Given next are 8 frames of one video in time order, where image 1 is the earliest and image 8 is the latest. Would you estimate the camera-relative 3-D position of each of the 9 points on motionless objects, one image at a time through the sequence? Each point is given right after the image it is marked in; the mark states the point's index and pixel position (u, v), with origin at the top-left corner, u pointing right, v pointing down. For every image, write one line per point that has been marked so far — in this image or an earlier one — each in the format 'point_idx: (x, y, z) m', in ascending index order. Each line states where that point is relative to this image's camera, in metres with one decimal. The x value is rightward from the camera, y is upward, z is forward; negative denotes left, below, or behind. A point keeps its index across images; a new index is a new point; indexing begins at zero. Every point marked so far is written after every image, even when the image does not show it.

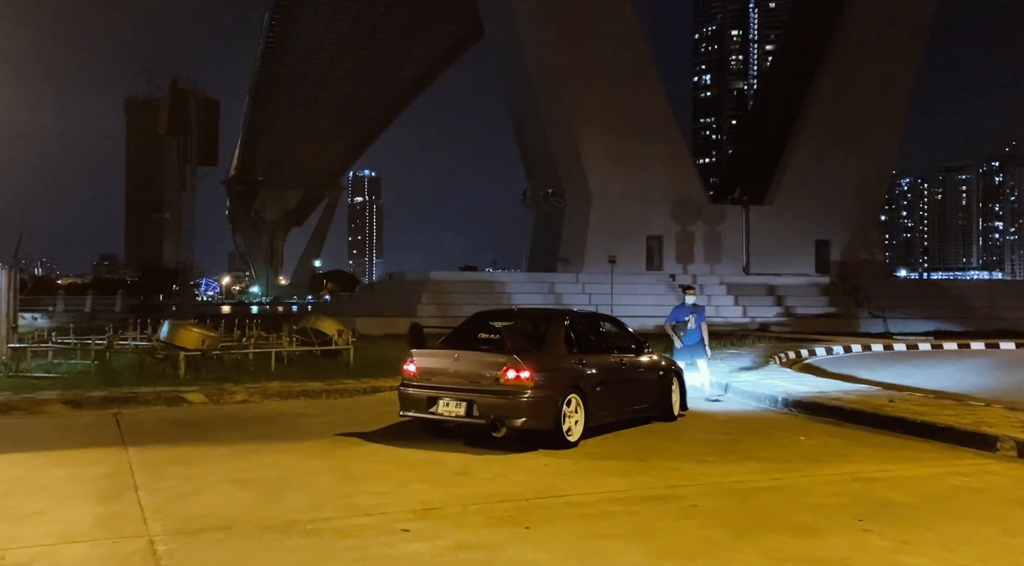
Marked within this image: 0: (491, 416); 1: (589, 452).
0: (-0.2, -1.4, +9.1) m
1: (+0.8, -1.8, +9.2) m
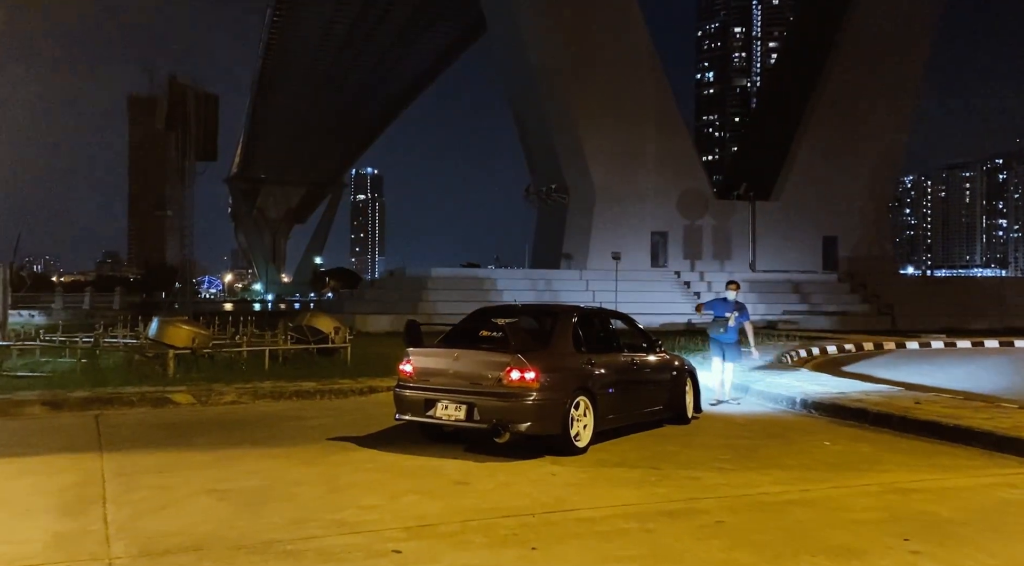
0: (-0.2, -1.3, +8.4) m
1: (+0.8, -1.7, +8.5) m
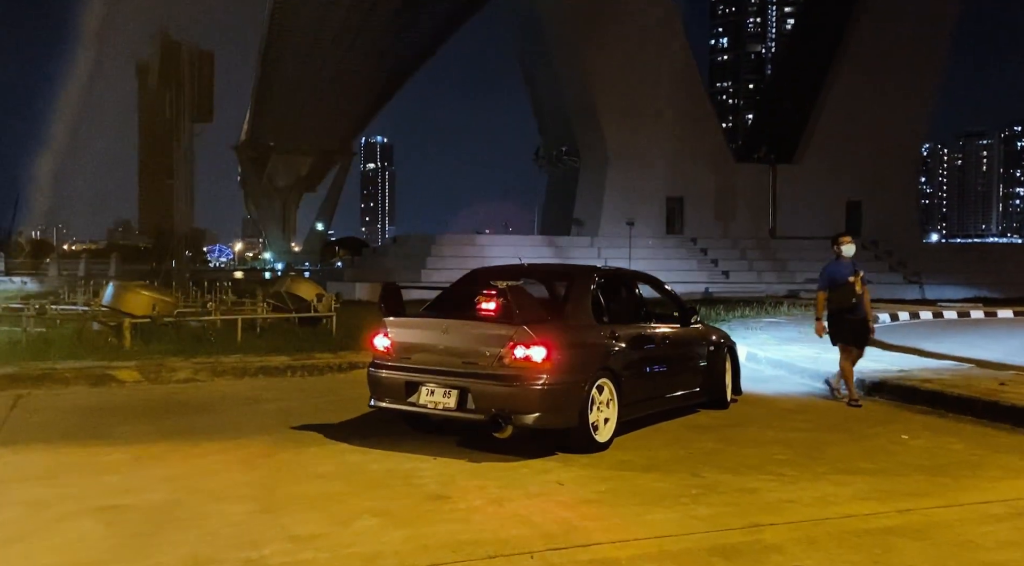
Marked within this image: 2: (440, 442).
0: (-0.2, -1.0, +6.5) m
1: (+0.8, -1.4, +6.6) m
2: (-0.6, -1.3, +7.1) m
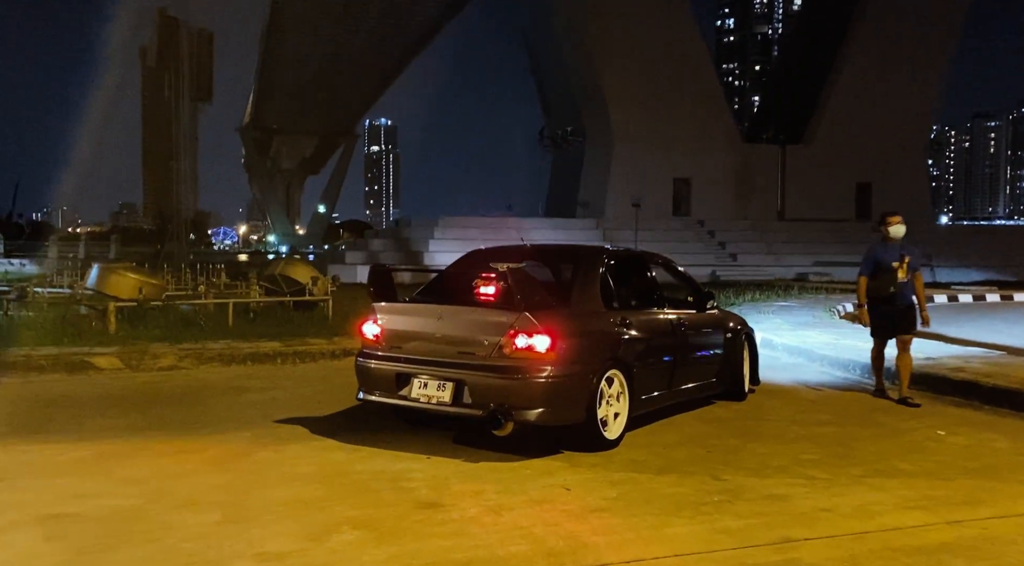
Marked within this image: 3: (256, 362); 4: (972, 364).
0: (-0.2, -0.8, +5.9) m
1: (+0.8, -1.2, +6.0) m
2: (-0.6, -1.2, +6.5) m
3: (-3.2, -1.0, +10.7) m
4: (+5.1, -0.9, +9.7) m
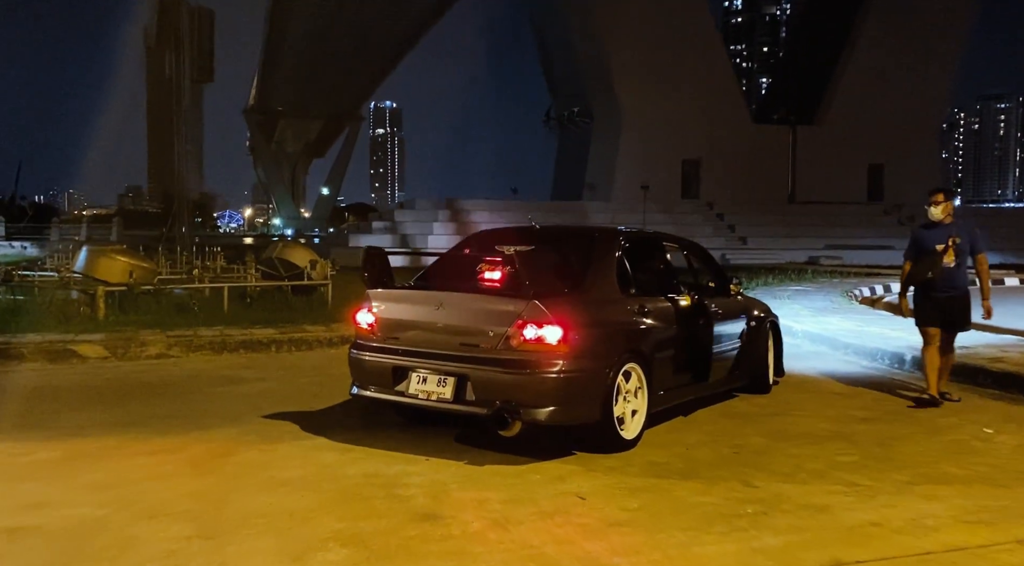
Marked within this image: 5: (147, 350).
0: (-0.1, -0.7, +5.4) m
1: (+0.9, -1.1, +5.5) m
2: (-0.5, -1.1, +6.0) m
3: (-3.1, -0.8, +10.1) m
4: (+5.2, -0.7, +9.1) m
5: (-4.1, -0.8, +9.6) m
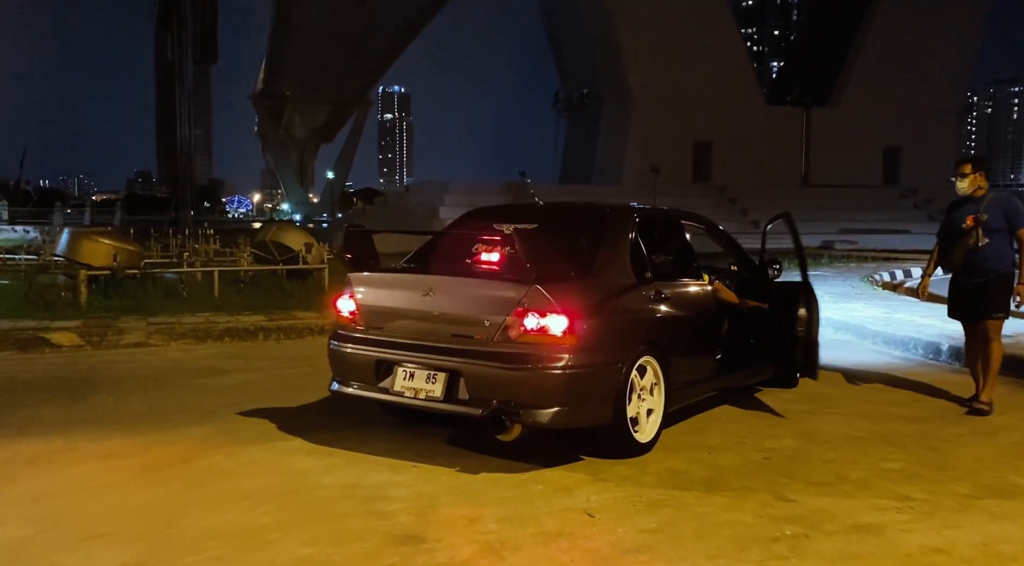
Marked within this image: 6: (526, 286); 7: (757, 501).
0: (-0.1, -0.7, +4.7) m
1: (+0.9, -1.0, +4.8) m
2: (-0.5, -1.0, +5.3) m
3: (-3.1, -0.6, +9.5) m
4: (+5.2, -0.6, +8.3) m
5: (-4.0, -0.6, +9.0) m
6: (+0.1, 0.0, +4.7) m
7: (+1.2, -1.1, +4.3) m
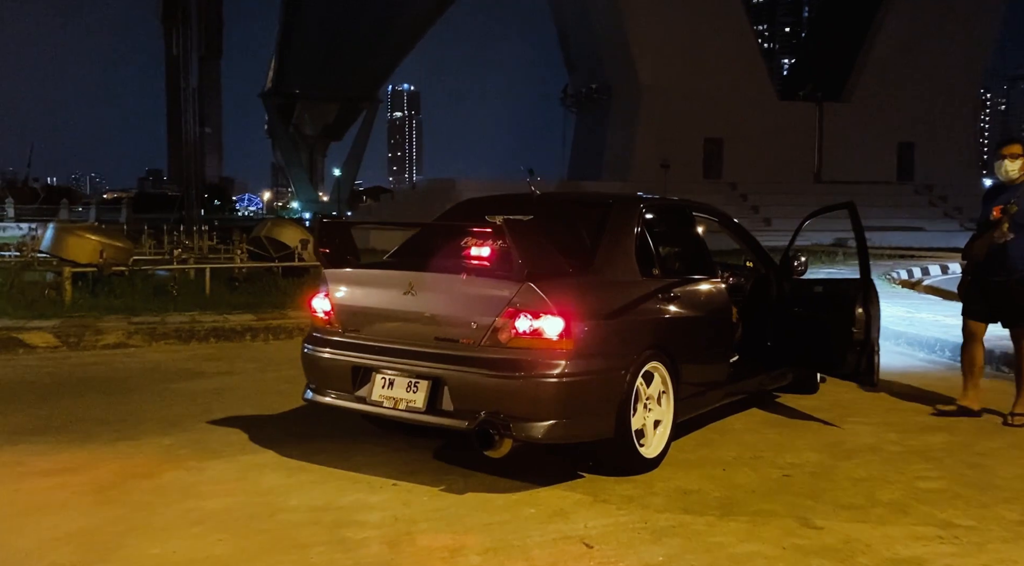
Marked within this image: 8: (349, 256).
0: (-0.2, -0.6, +4.2) m
1: (+0.8, -1.0, +4.3) m
2: (-0.6, -1.0, +4.8) m
3: (-3.0, -0.6, +9.0) m
4: (+5.2, -0.6, +7.8) m
5: (-4.0, -0.6, +8.5) m
6: (0.0, 0.0, +4.2) m
7: (+1.2, -1.1, +3.8) m
8: (-1.0, +0.2, +5.1) m
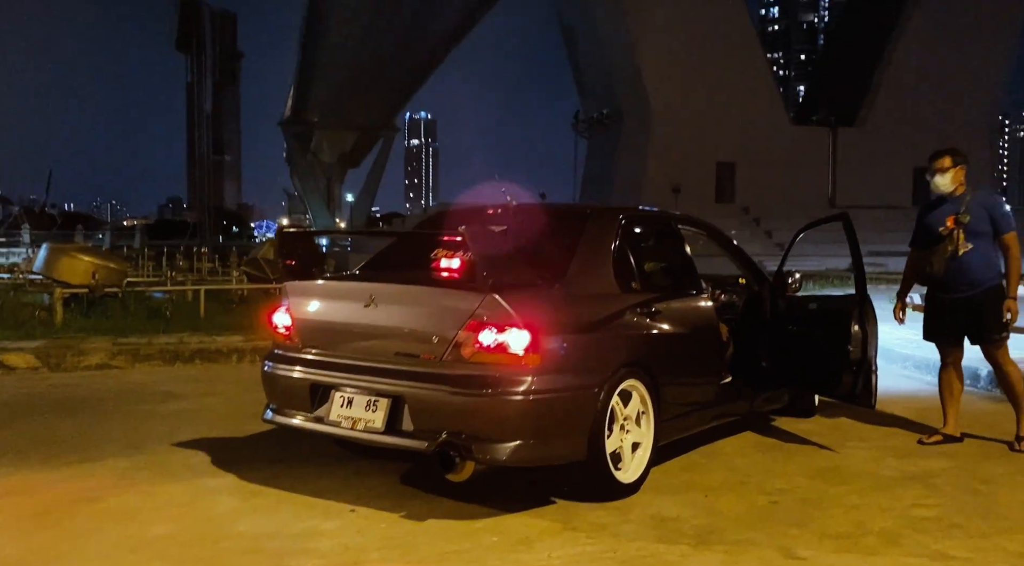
0: (-0.3, -0.7, +4.0) m
1: (+0.7, -1.1, +4.0) m
2: (-0.7, -1.0, +4.6) m
3: (-3.1, -0.8, +8.8) m
4: (+5.1, -0.7, +7.4) m
5: (-4.1, -0.7, +8.4) m
6: (-0.1, -0.1, +3.9) m
7: (+1.0, -1.1, +3.5) m
8: (-1.1, +0.1, +4.9) m
